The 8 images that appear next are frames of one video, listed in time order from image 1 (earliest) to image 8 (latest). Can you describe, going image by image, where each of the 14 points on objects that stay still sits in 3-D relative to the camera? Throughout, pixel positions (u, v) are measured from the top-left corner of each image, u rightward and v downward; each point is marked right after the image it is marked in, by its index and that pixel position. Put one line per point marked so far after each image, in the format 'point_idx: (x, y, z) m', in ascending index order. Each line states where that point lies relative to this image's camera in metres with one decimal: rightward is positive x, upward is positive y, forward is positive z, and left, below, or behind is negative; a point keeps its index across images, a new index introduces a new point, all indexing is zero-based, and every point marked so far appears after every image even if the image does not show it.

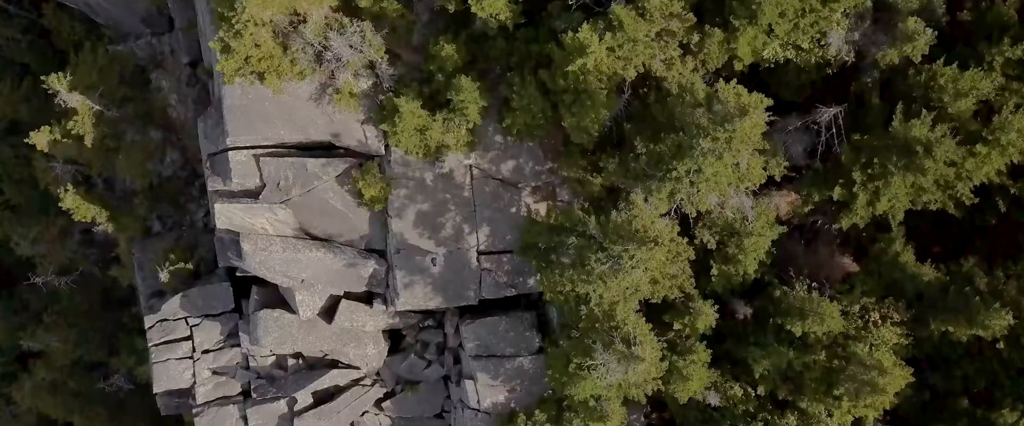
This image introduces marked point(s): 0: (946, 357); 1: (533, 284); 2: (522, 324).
0: (+8.4, -2.7, +14.3) m
1: (+0.5, -1.6, +16.8) m
2: (+0.2, -2.6, +17.2) m
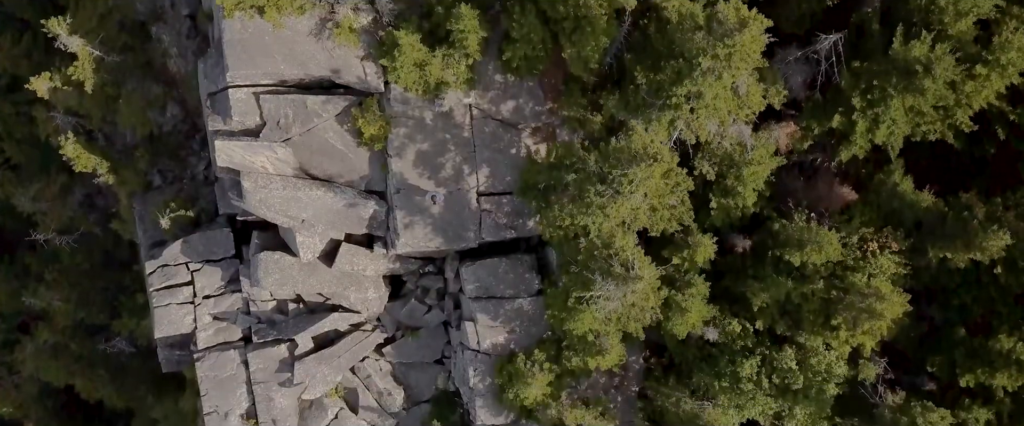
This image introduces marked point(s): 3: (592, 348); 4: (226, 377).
0: (+8.4, -1.4, +14.4) m
1: (+0.5, -0.3, +16.8) m
2: (+0.2, -1.2, +17.3) m
3: (+1.7, -2.9, +15.6) m
4: (-7.3, -4.2, +19.0) m
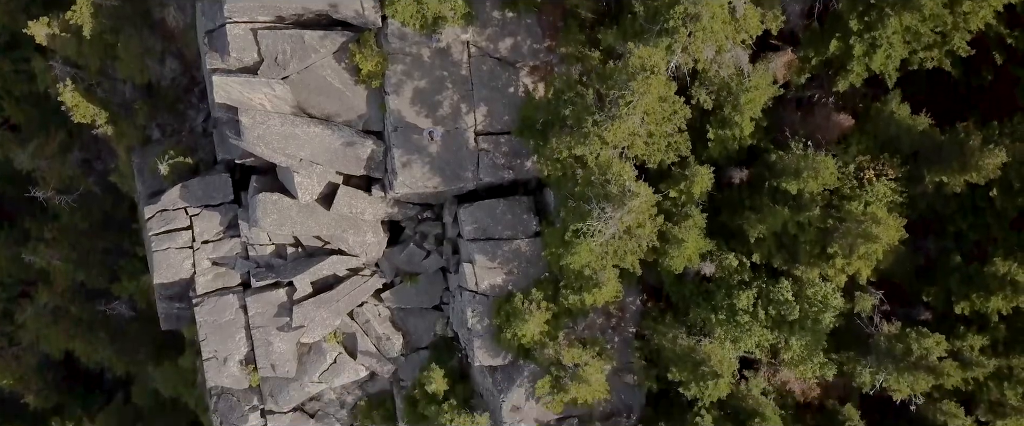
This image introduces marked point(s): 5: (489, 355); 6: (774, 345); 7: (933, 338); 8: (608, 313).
0: (+8.3, -0.1, +14.4) m
1: (+0.4, +1.1, +16.8) m
2: (+0.2, +0.1, +17.3) m
3: (+1.6, -1.5, +15.7) m
4: (-7.4, -2.8, +19.0) m
5: (-0.5, -3.4, +17.6) m
6: (+5.3, -2.6, +15.2) m
7: (+7.9, -2.3, +13.8) m
8: (+2.3, -2.4, +17.5) m
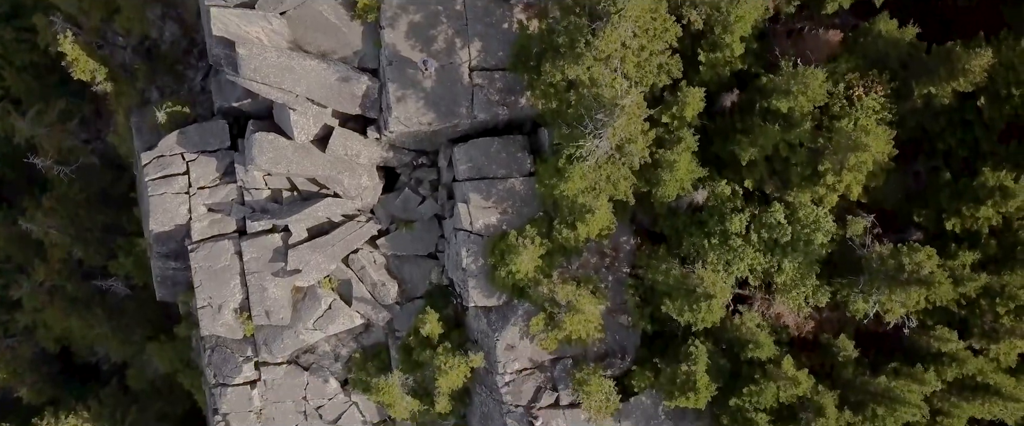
0: (+8.2, +1.5, +14.5) m
1: (+0.3, +2.5, +17.0) m
2: (+0.1, +1.6, +17.4) m
3: (+1.5, 0.0, +15.7) m
4: (-7.5, -1.4, +19.0) m
5: (-0.7, -2.0, +17.6) m
6: (+5.2, -1.1, +15.2) m
7: (+7.7, -0.7, +13.9) m
8: (+2.1, -0.9, +17.6) m
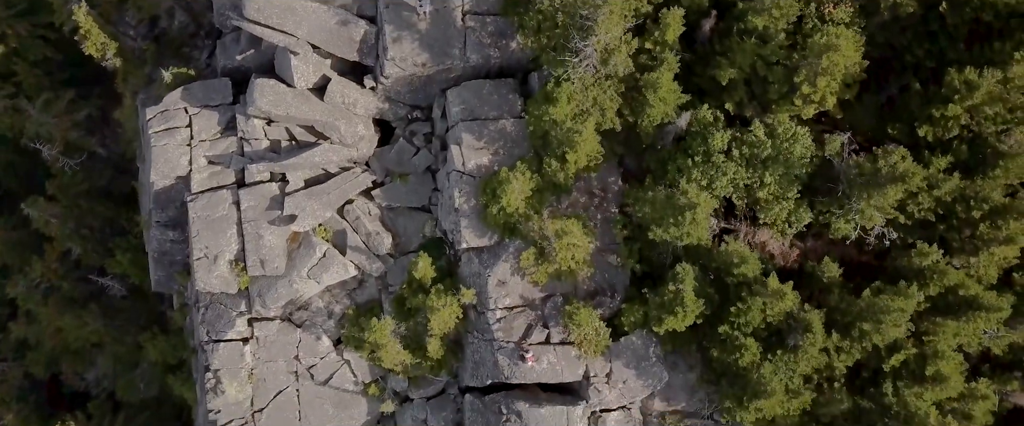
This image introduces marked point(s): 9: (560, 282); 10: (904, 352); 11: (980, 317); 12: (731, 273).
0: (+8.0, +3.2, +15.3) m
1: (+0.1, +4.0, +17.9) m
2: (-0.2, +3.0, +18.2) m
3: (+1.3, +1.6, +16.3) m
4: (-7.7, -0.1, +19.4) m
5: (-0.9, -0.5, +18.0) m
6: (+5.0, +0.6, +15.7) m
7: (+7.5, +1.1, +14.4) m
8: (+1.9, +0.5, +18.0) m
9: (+1.2, -1.6, +18.0) m
10: (+8.4, -2.9, +15.9) m
11: (+9.8, -2.2, +15.5) m
12: (+4.8, -1.3, +16.2) m
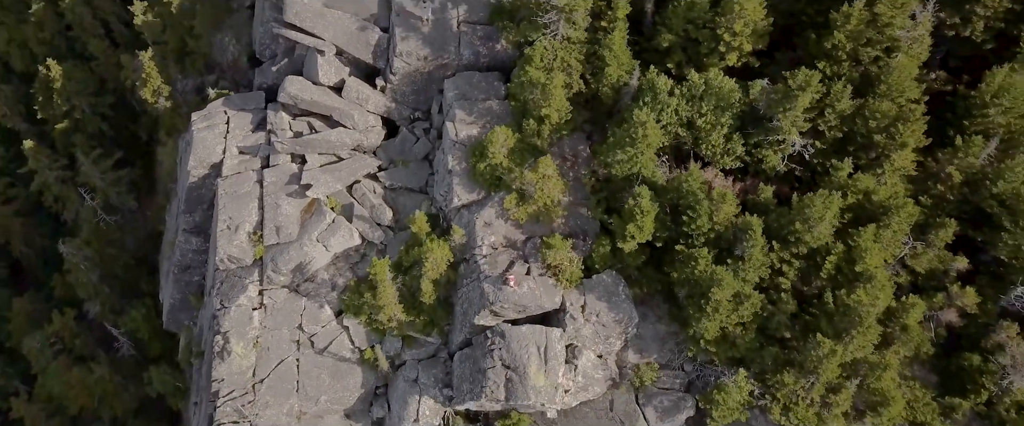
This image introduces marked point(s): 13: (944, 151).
0: (+7.5, +5.1, +19.6) m
1: (-0.4, +5.0, +22.3) m
2: (-0.6, +4.0, +22.3) m
3: (+0.8, +3.2, +20.1) m
4: (-8.2, +0.6, +22.5) m
5: (-1.3, +0.7, +21.0) m
6: (+4.6, +2.4, +19.2) m
7: (+7.1, +3.3, +18.1) m
8: (+1.5, +1.6, +21.4) m
9: (+0.7, -0.4, +20.7) m
10: (+8.0, -1.0, +18.4) m
11: (+9.4, -0.1, +18.2) m
12: (+4.4, +0.5, +19.1) m
13: (+11.0, +1.5, +18.8) m
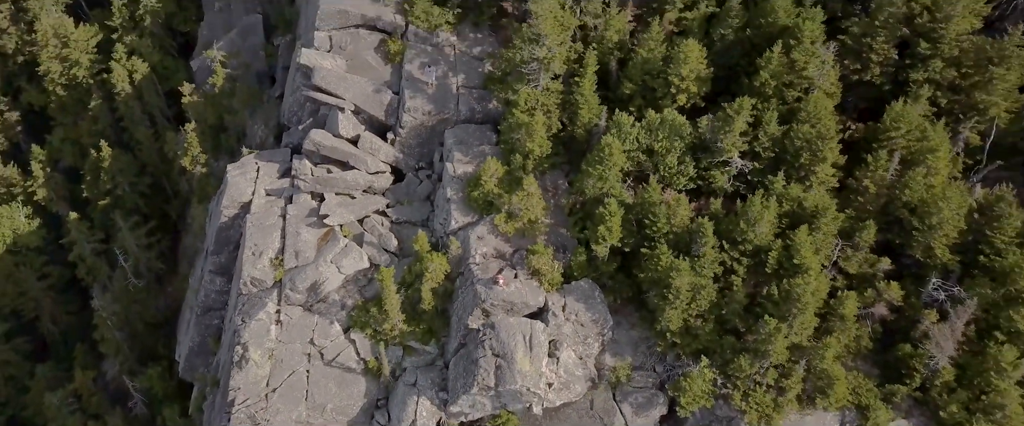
0: (+7.2, +4.6, +24.2) m
1: (-0.7, +4.0, +26.7) m
2: (-1.0, +2.9, +26.5) m
3: (+0.5, +2.6, +24.2) m
4: (-8.5, -0.4, +25.9) m
5: (-1.7, 0.0, +24.5) m
6: (+4.2, +2.1, +23.1) m
7: (+6.8, +3.2, +22.4) m
8: (+1.1, +0.8, +25.1) m
9: (+0.4, -1.0, +24.0) m
10: (+7.7, -1.0, +21.7) m
11: (+9.0, -0.2, +21.6) m
12: (+4.0, +0.2, +22.6) m
13: (+10.6, +1.3, +22.6) m
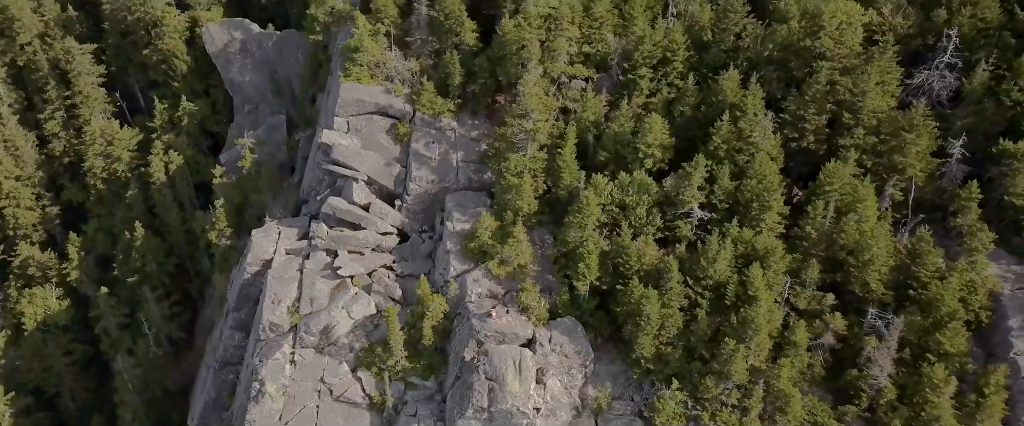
0: (+6.9, +2.7, +28.5) m
1: (-1.0, +1.6, +30.8) m
2: (-1.3, +0.6, +30.4) m
3: (+0.2, +0.8, +28.1) m
4: (-8.8, -2.5, +29.2) m
5: (-2.0, -1.9, +27.9) m
6: (+3.9, +0.4, +27.0) m
7: (+6.5, +1.7, +26.4) m
8: (+0.8, -1.2, +28.7) m
9: (+0.1, -2.7, +27.2) m
10: (+7.4, -2.4, +24.9) m
11: (+8.7, -1.5, +25.1) m
12: (+3.7, -1.3, +26.1) m
13: (+10.3, -0.2, +26.3) m
